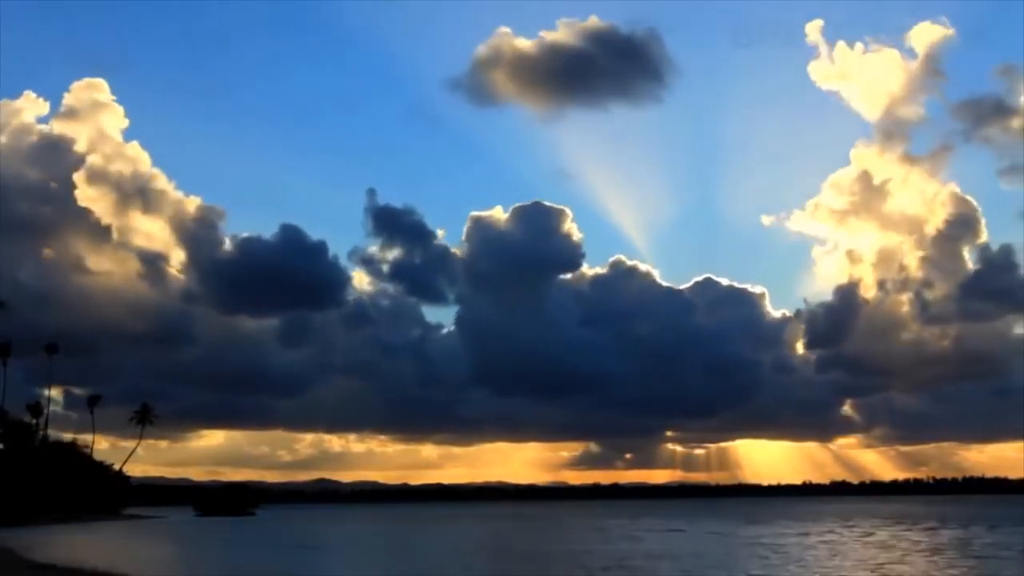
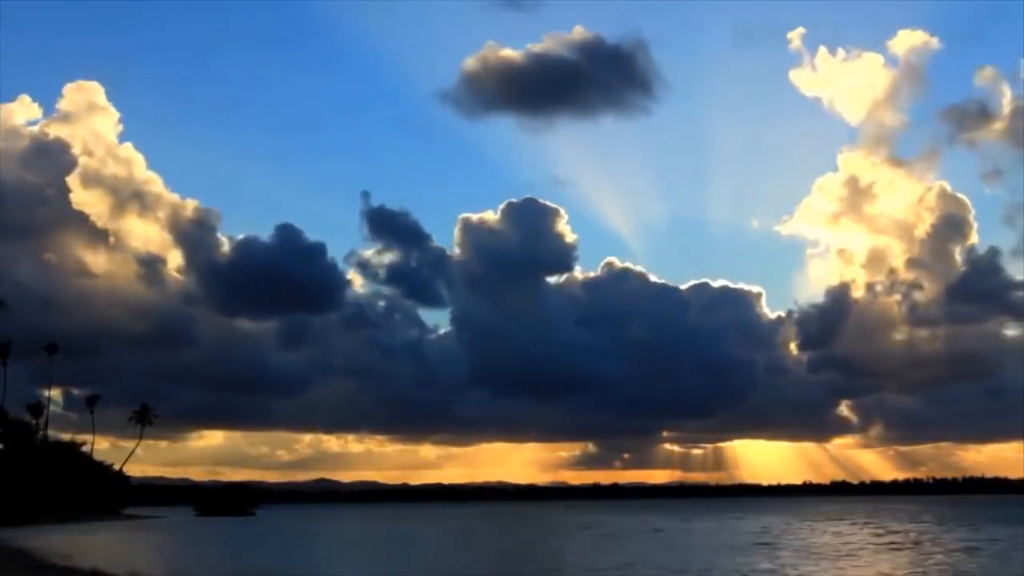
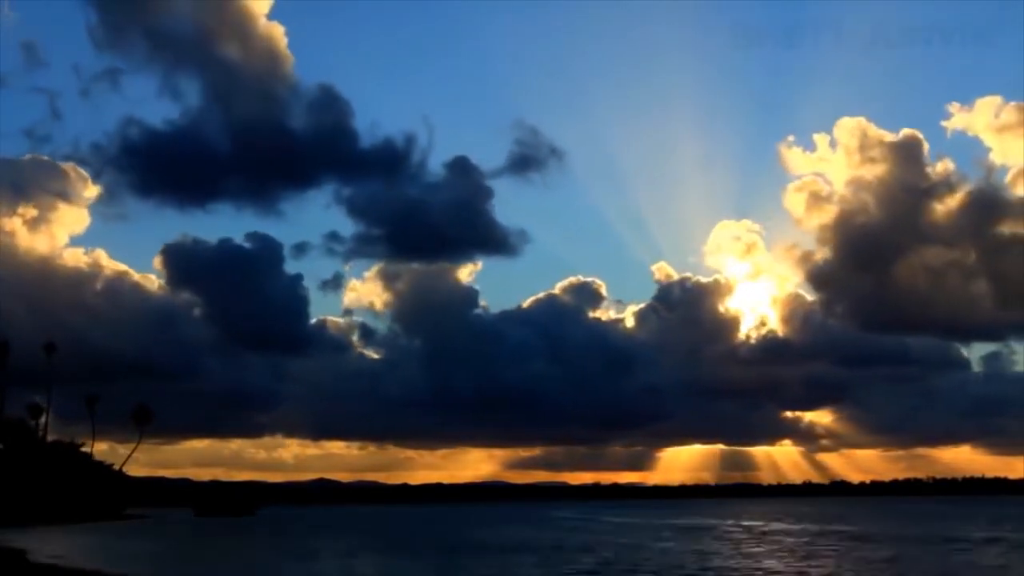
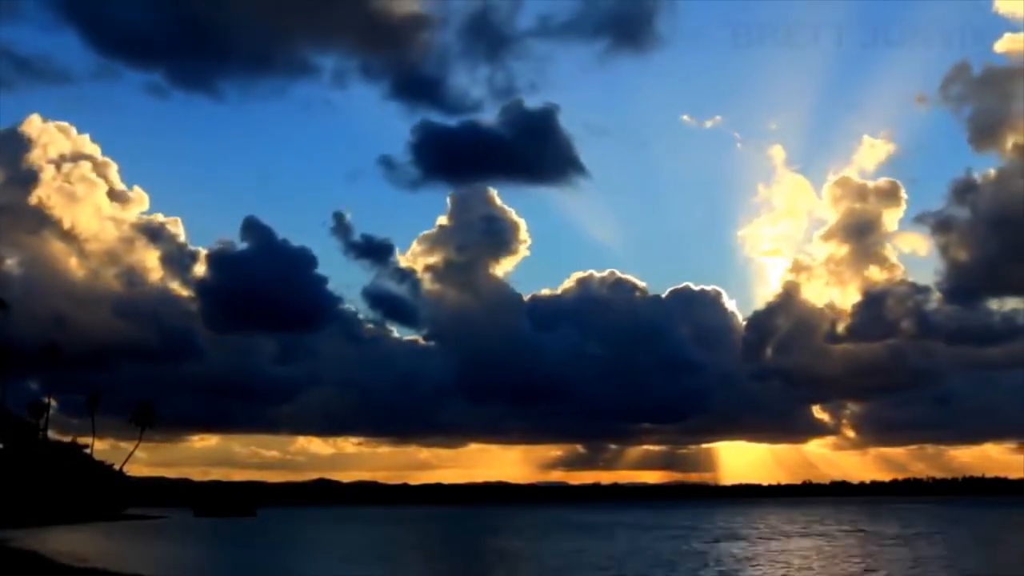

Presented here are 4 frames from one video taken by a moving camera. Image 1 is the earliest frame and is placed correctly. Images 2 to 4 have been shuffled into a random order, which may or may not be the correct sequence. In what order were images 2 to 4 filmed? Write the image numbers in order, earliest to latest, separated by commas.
2, 4, 3
